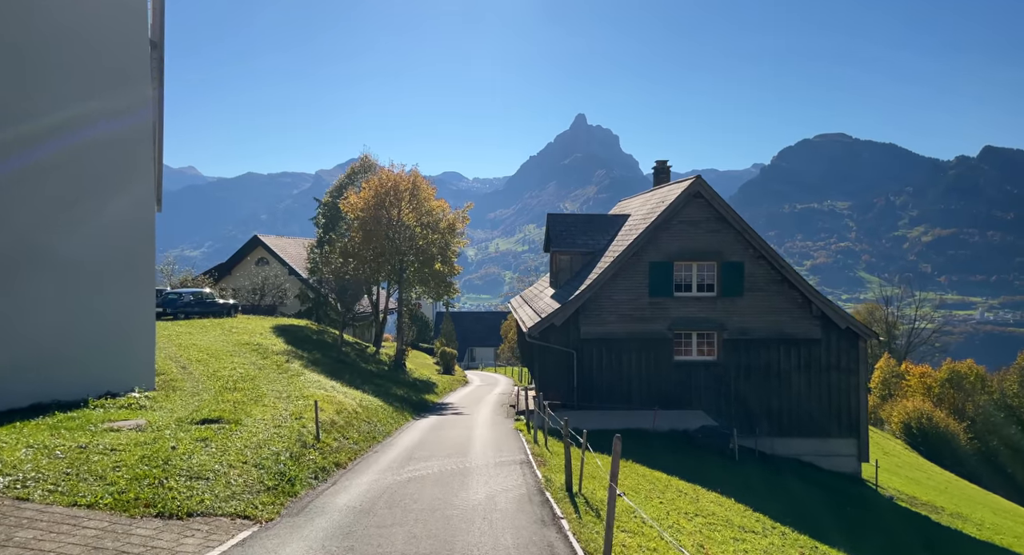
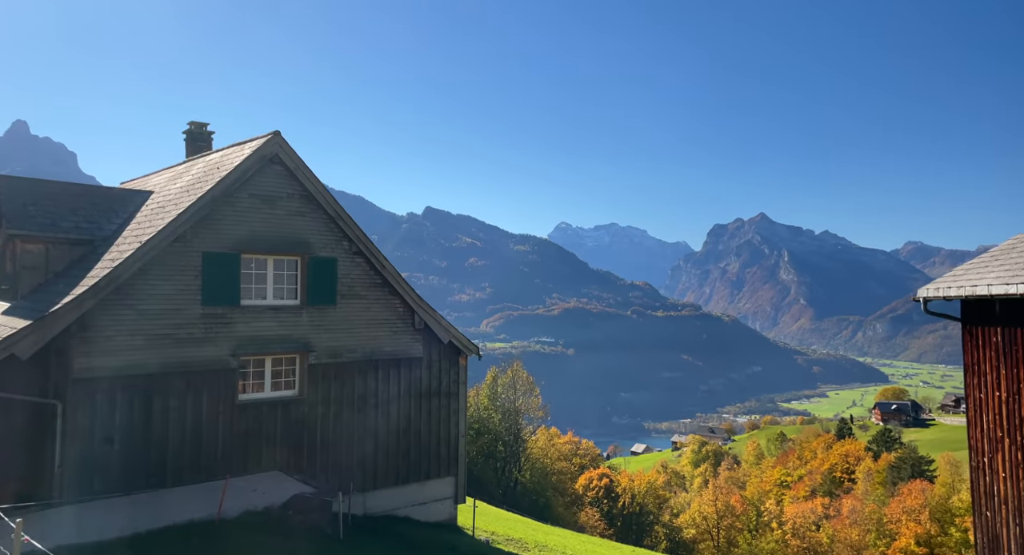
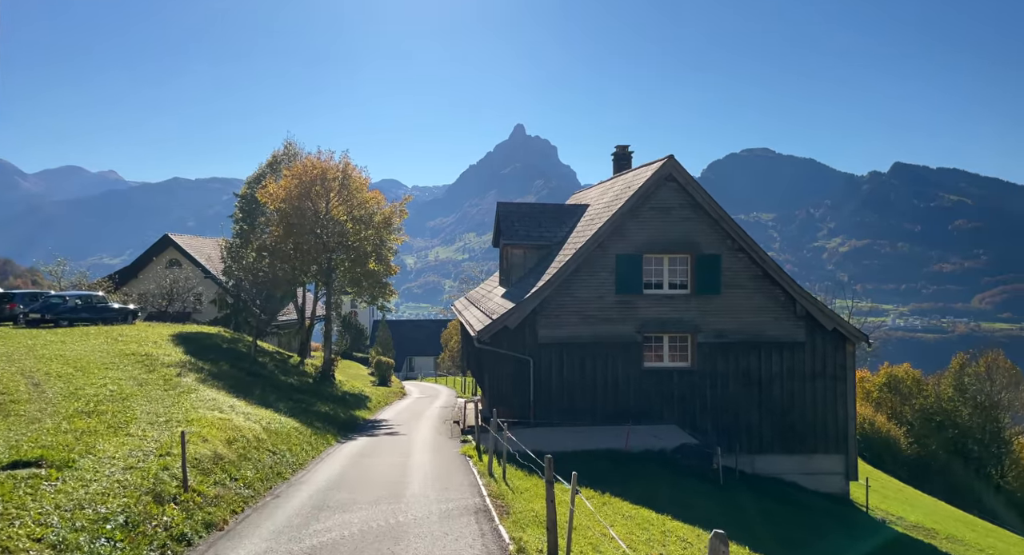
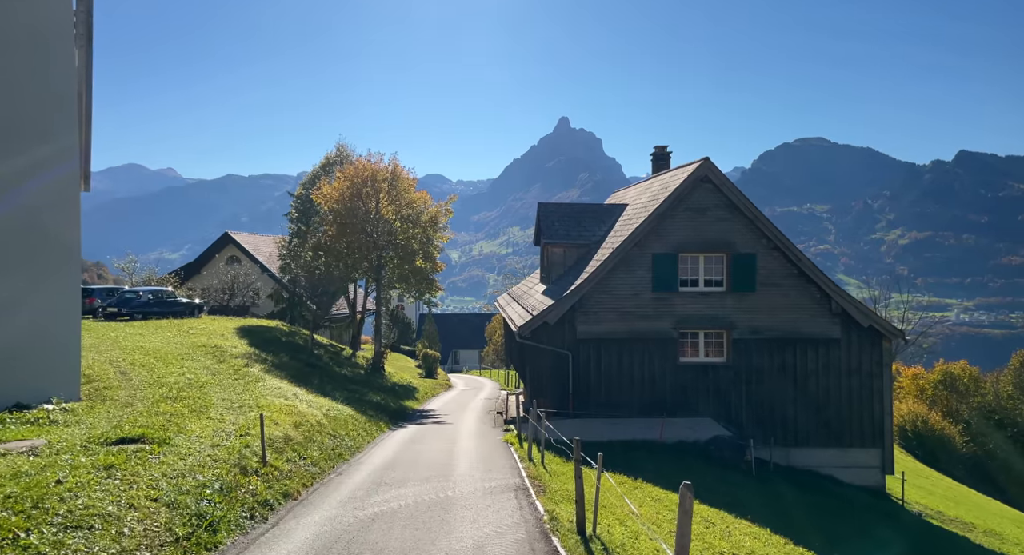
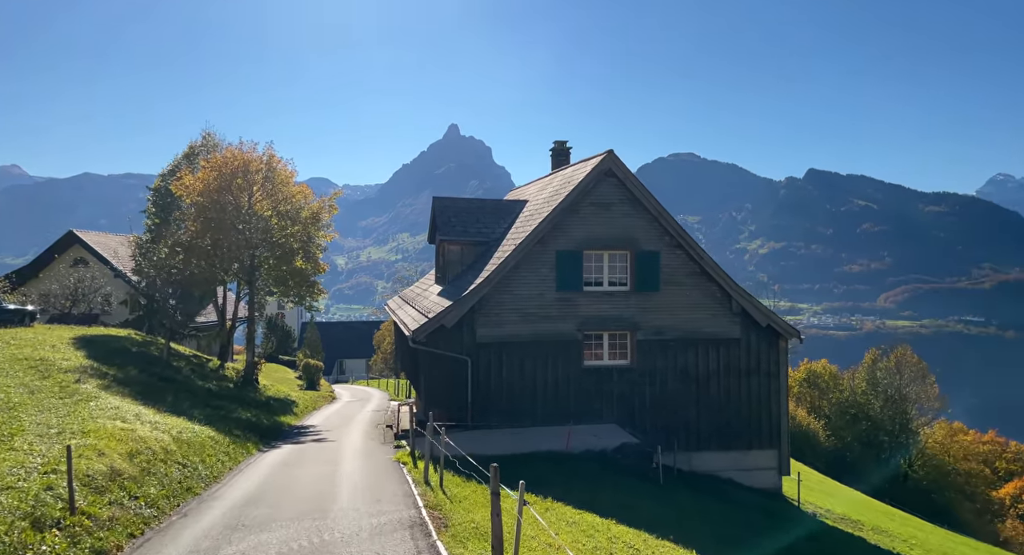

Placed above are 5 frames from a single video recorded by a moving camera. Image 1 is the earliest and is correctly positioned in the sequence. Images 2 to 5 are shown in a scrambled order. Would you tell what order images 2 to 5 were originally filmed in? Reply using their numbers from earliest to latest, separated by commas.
4, 3, 5, 2
